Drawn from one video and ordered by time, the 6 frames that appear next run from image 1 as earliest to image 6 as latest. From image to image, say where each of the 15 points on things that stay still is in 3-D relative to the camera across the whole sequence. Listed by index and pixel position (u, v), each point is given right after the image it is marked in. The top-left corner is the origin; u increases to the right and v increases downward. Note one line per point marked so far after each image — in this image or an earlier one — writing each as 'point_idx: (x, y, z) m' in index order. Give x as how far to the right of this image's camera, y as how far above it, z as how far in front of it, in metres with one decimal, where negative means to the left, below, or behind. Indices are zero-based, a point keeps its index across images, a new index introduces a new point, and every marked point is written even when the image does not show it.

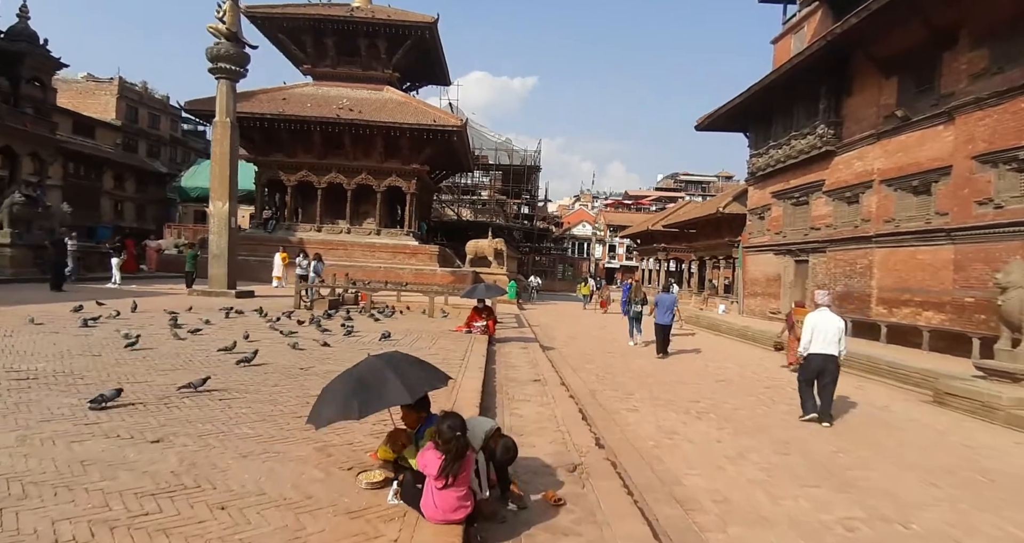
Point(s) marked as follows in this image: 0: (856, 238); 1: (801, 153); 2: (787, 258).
0: (+9.0, +0.9, +13.8) m
1: (+8.9, +3.7, +16.1) m
2: (+9.1, +0.5, +17.4) m
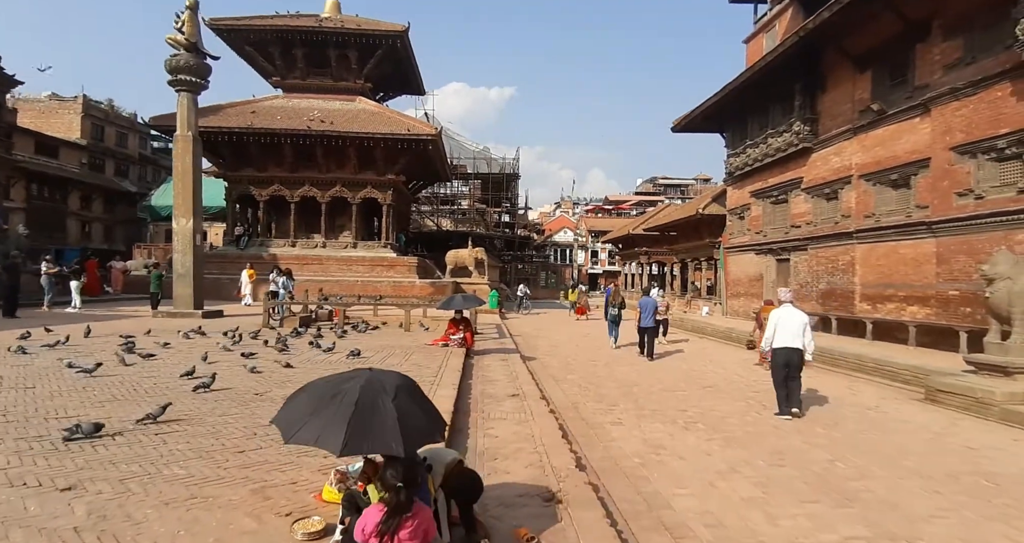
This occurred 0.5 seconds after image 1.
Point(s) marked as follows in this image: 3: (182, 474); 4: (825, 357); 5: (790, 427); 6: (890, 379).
0: (+8.4, +1.0, +13.6) m
1: (+8.1, +3.7, +16.0) m
2: (+8.4, +0.5, +17.3) m
3: (-2.2, -1.3, +3.5) m
4: (+6.8, -1.8, +11.5) m
5: (+3.5, -1.9, +6.5) m
6: (+6.8, -2.0, +9.5) m
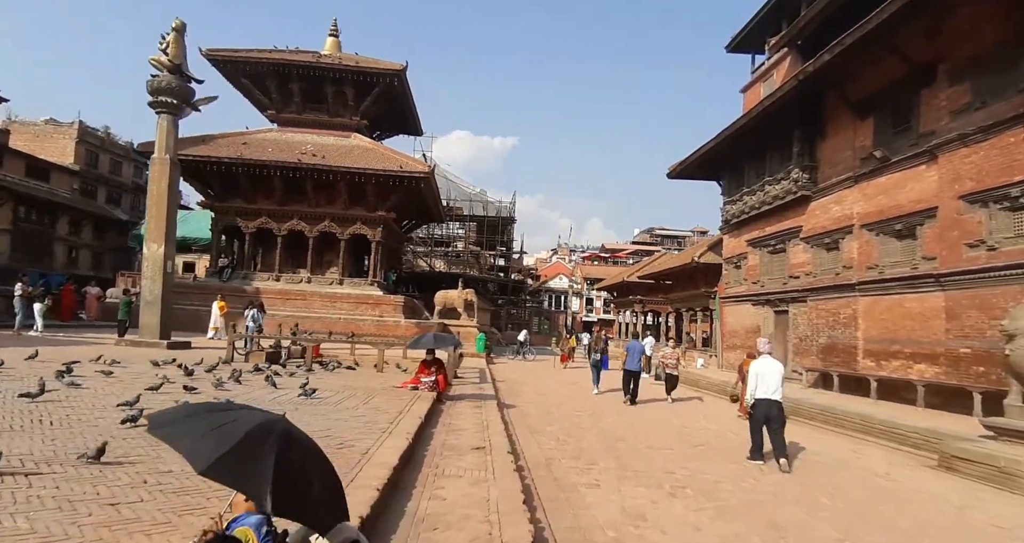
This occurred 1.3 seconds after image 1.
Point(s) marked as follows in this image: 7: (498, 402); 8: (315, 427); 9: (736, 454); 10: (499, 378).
0: (+8.0, -0.3, +13.0) m
1: (+7.8, +2.2, +15.6) m
2: (+8.0, -1.1, +16.6) m
3: (-2.5, -1.3, +2.7) m
4: (+6.3, -2.9, +10.7) m
5: (+3.0, -2.4, +5.6) m
6: (+6.4, -2.8, +8.7) m
7: (-0.3, -2.6, +10.7) m
8: (-2.3, -1.8, +6.1) m
9: (+3.2, -2.6, +7.5) m
10: (-0.4, -3.3, +16.4) m
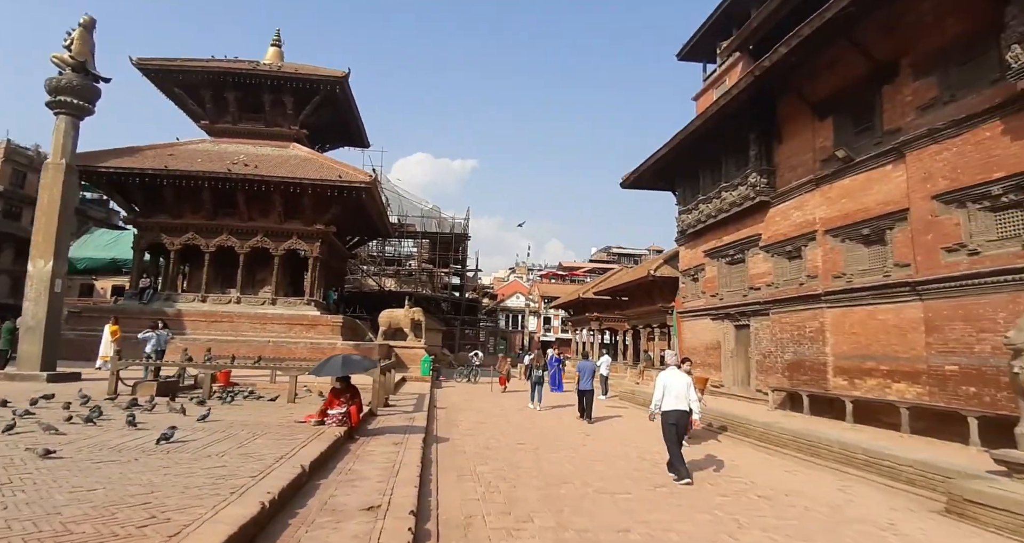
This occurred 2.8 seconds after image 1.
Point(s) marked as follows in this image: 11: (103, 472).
0: (+6.6, -0.6, +12.1) m
1: (+6.2, +1.8, +14.8) m
2: (+6.3, -1.5, +15.6) m
3: (-3.1, -1.2, +1.0) m
4: (+5.1, -3.0, +9.5) m
5: (+2.2, -2.4, +4.3) m
6: (+5.3, -2.9, +7.5) m
7: (-1.5, -2.8, +9.1) m
8: (-3.2, -1.9, +4.4) m
9: (+2.2, -2.6, +6.2) m
10: (-2.0, -3.7, +14.7) m
11: (-4.0, -2.0, +5.2) m
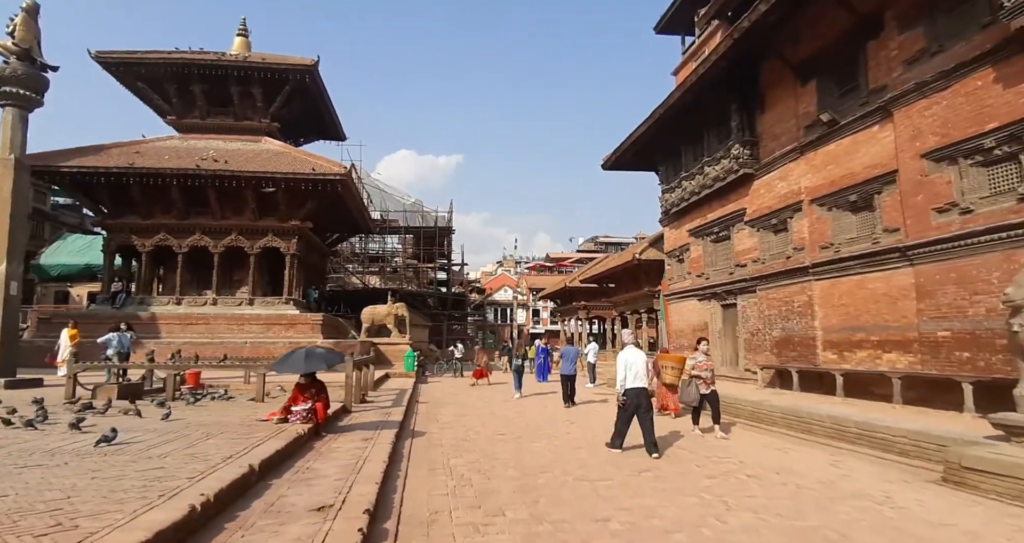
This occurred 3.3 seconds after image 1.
0: (+6.1, 0.0, +11.7) m
1: (+5.6, +2.4, +14.4) m
2: (+5.8, -0.9, +15.3) m
3: (-3.4, -1.1, +0.4) m
4: (+4.8, -2.5, +9.2) m
5: (+2.0, -2.0, +3.9) m
6: (+5.0, -2.4, +7.2) m
7: (-1.8, -2.6, +8.6) m
8: (-3.4, -1.7, +3.9) m
9: (+1.9, -2.3, +5.7) m
10: (-2.4, -3.4, +14.2) m
11: (-4.3, -1.9, +4.7) m
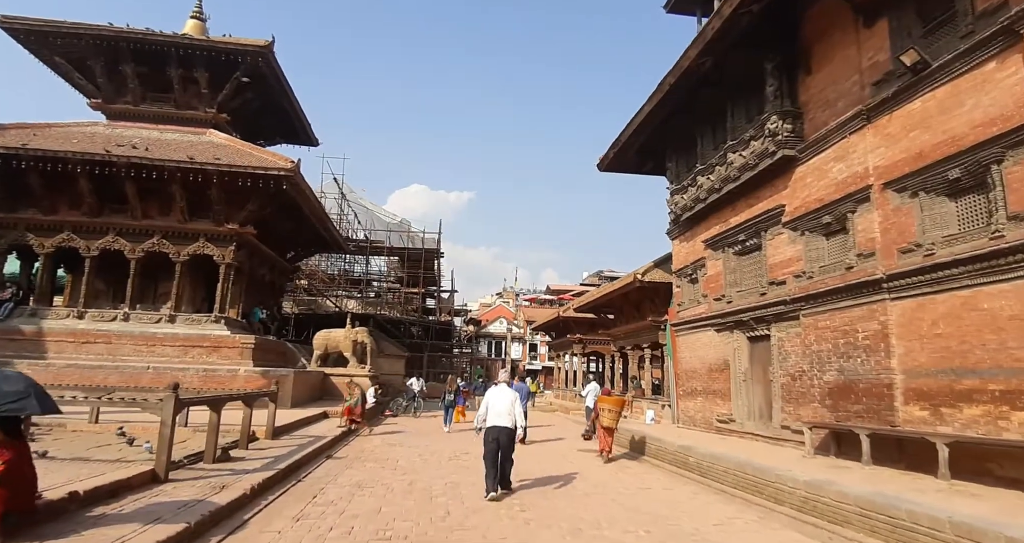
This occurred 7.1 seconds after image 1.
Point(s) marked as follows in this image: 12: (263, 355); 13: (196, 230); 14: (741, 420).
0: (+5.2, -0.2, +8.1) m
1: (+4.8, +2.0, +10.9) m
2: (+4.9, -1.4, +11.6) m
3: (-4.5, -0.3, -3.1) m
4: (+3.8, -2.6, +5.4) m
5: (+0.9, -1.6, +0.1) m
6: (+4.0, -2.3, +3.4) m
7: (-2.9, -2.3, +4.9) m
8: (-4.5, -1.1, +0.2) m
9: (+0.9, -2.0, +2.0) m
10: (-3.4, -3.6, +10.5) m
11: (-5.4, -1.3, +1.0) m
12: (-8.3, -2.8, +17.5) m
13: (-10.8, +1.4, +17.9) m
14: (+4.9, -3.1, +11.2) m
